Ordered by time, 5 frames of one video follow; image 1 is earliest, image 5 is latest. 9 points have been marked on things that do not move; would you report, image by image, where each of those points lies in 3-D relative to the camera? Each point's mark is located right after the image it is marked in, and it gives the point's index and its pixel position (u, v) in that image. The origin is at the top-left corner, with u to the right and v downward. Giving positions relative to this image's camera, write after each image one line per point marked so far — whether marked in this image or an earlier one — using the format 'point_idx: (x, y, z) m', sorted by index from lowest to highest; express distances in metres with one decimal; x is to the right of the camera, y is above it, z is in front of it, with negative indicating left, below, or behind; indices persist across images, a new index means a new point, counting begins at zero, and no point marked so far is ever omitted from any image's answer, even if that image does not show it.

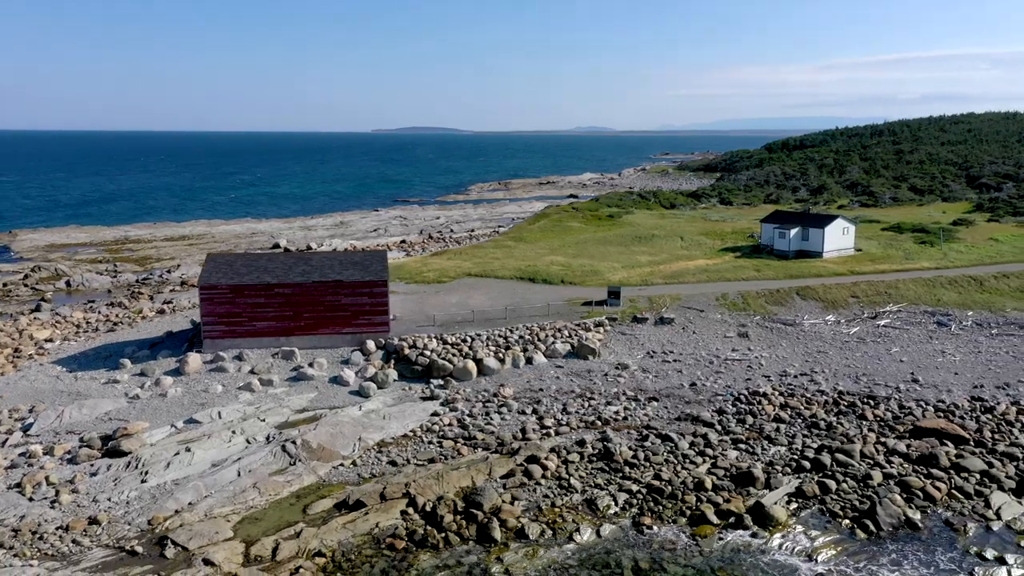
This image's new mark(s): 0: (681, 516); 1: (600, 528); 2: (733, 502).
0: (+3.8, -5.1, +18.7) m
1: (+1.9, -5.2, +18.2) m
2: (+5.0, -4.9, +19.1) m
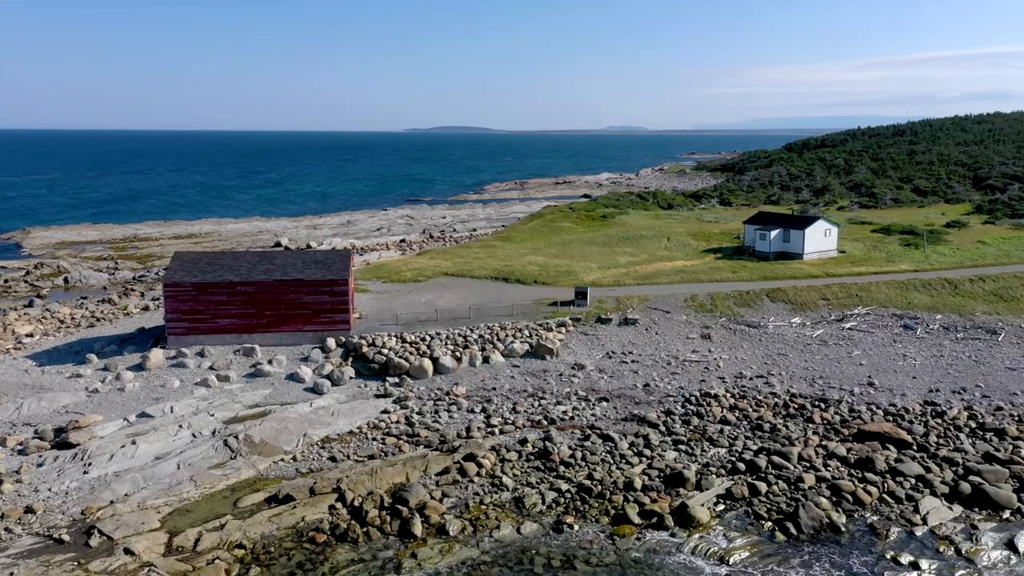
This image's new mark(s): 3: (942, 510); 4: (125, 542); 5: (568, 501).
0: (+2.1, -5.1, +18.9) m
1: (+0.2, -5.3, +18.5) m
2: (+3.4, -4.9, +19.3) m
3: (+9.7, -5.0, +19.0) m
4: (-7.9, -5.2, +17.0) m
5: (+1.3, -5.0, +19.5) m
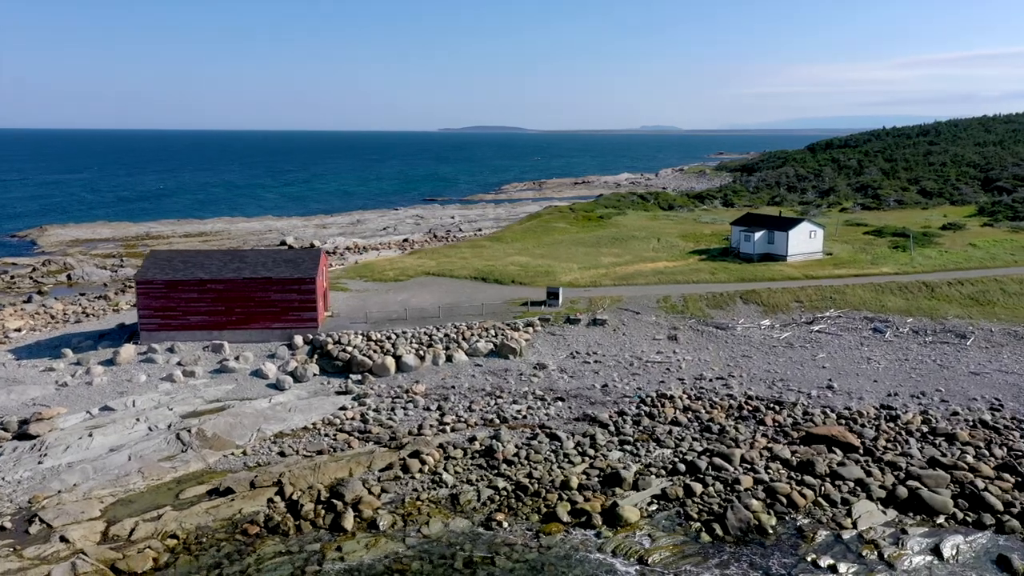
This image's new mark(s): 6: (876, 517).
0: (+0.5, -5.2, +19.1) m
1: (-1.4, -5.3, +18.8) m
2: (+1.8, -5.0, +19.5) m
3: (+8.2, -5.1, +18.9) m
4: (-9.5, -5.1, +17.7) m
5: (-0.2, -5.0, +19.8) m
6: (+8.2, -5.2, +18.8) m
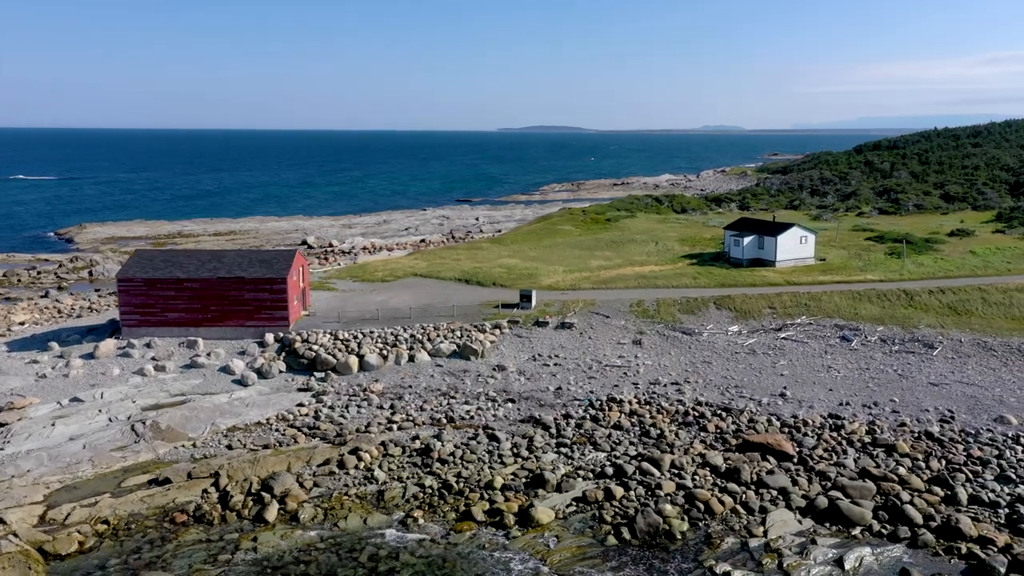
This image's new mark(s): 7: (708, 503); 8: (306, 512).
0: (-1.4, -5.3, +19.6) m
1: (-3.3, -5.3, +19.4) m
2: (-0.1, -5.1, +19.9) m
3: (+6.2, -5.3, +18.9) m
4: (-11.5, -5.1, +18.9) m
5: (-2.1, -5.1, +20.4) m
6: (+6.2, -5.4, +18.8) m
7: (+4.6, -5.0, +19.6) m
8: (-4.8, -5.2, +19.5) m
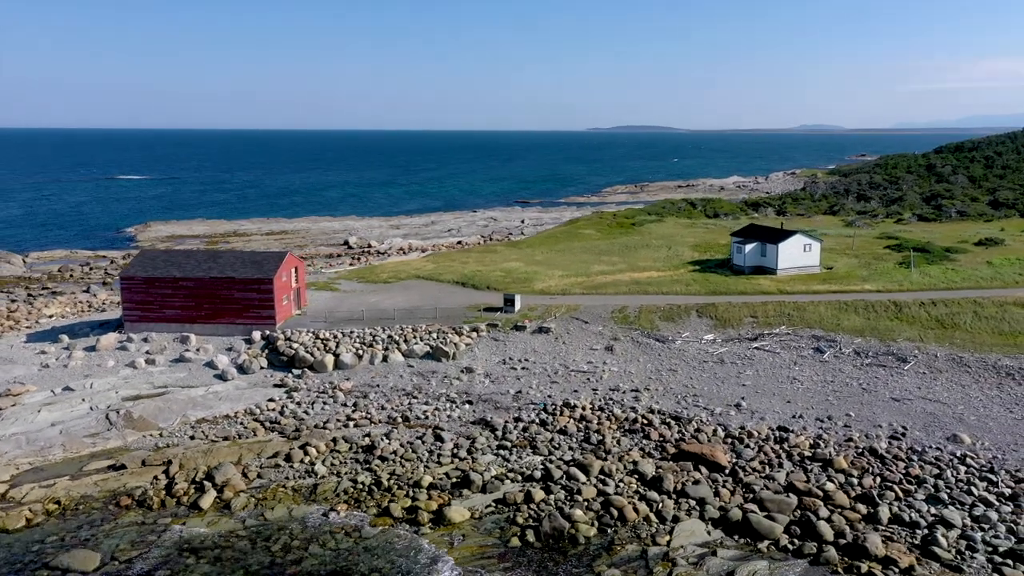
0: (-3.4, -5.4, +20.5) m
1: (-5.3, -5.4, +20.5) m
2: (-2.0, -5.2, +20.6) m
3: (+4.2, -5.6, +19.0) m
4: (-13.5, -5.0, +20.8) m
5: (-4.0, -5.2, +21.3) m
6: (+4.1, -5.6, +18.9) m
7: (+2.6, -5.3, +19.8) m
8: (-6.8, -5.3, +20.7) m
